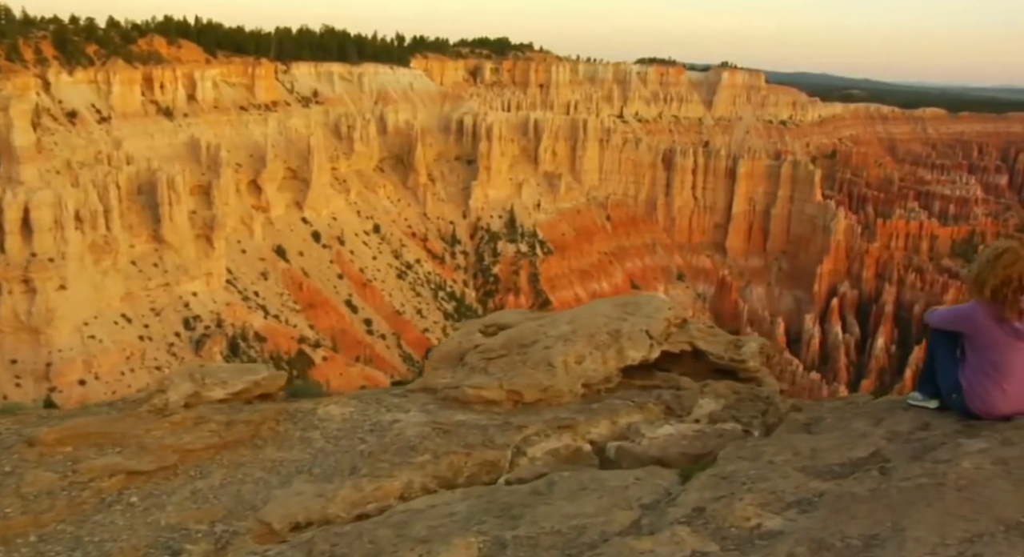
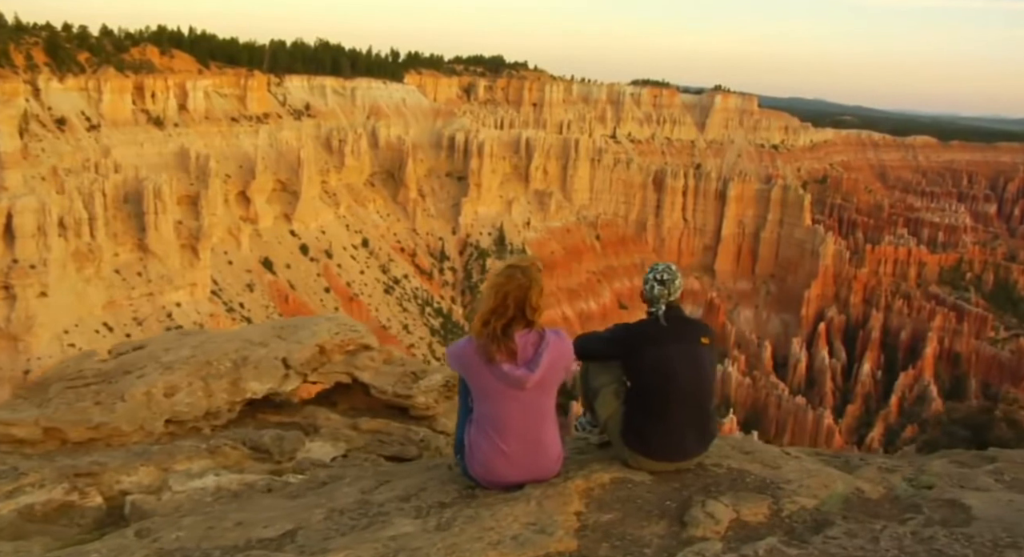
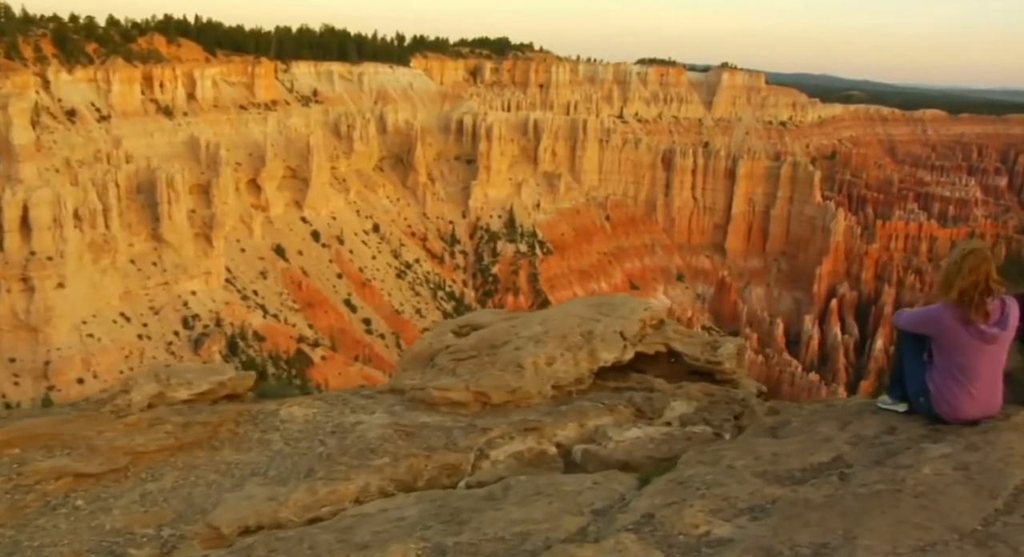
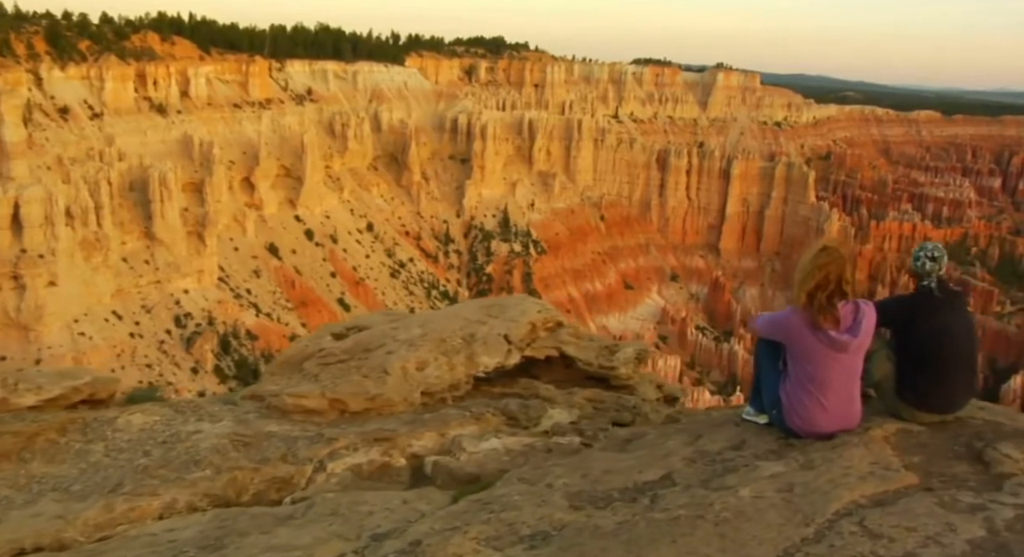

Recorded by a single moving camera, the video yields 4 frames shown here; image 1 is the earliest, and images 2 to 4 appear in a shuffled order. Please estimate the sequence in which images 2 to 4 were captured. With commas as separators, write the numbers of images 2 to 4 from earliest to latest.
3, 4, 2
